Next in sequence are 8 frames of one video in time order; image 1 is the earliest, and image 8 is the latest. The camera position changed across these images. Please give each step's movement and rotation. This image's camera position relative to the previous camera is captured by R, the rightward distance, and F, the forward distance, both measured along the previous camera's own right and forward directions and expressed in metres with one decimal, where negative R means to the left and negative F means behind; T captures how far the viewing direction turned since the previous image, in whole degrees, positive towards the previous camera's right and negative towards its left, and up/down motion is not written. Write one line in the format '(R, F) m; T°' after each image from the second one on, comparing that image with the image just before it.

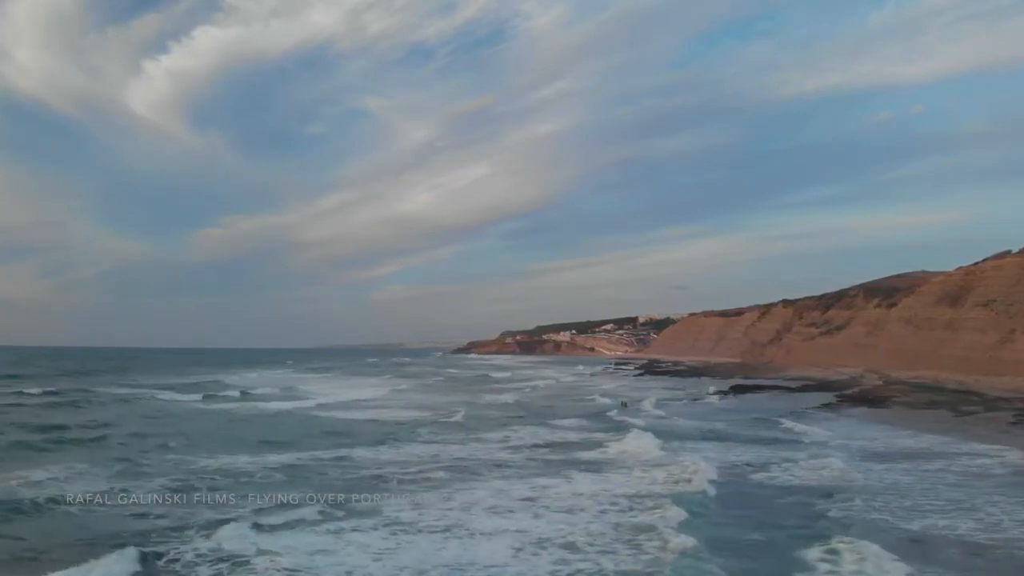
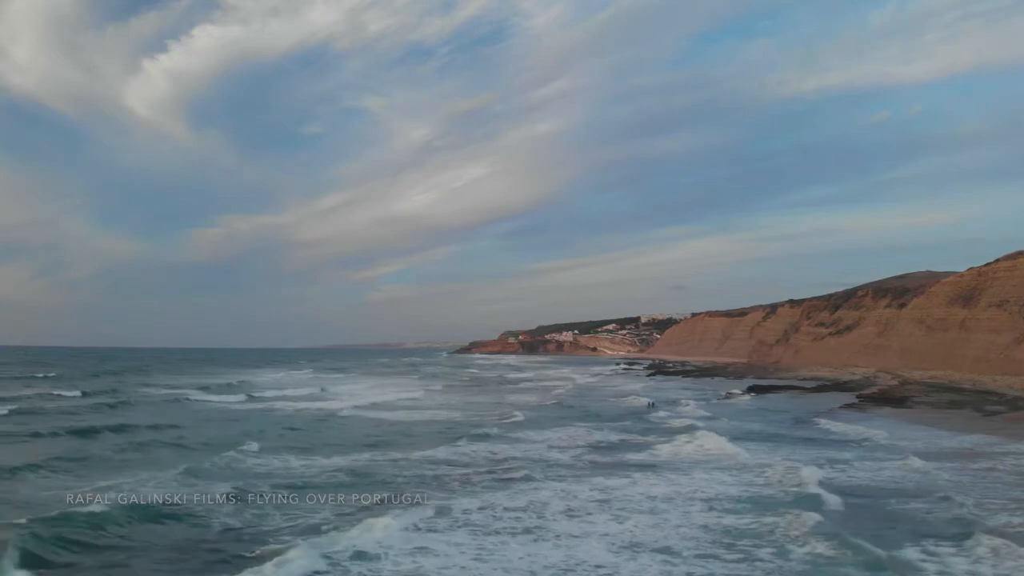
(-1.2, 0.0) m; 0°
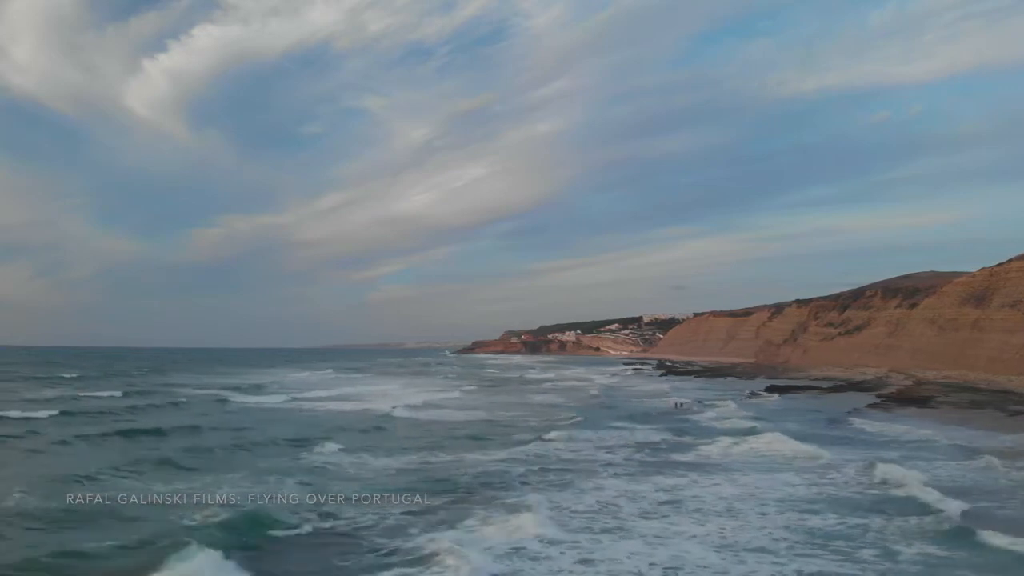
(-1.2, -0.1) m; 0°
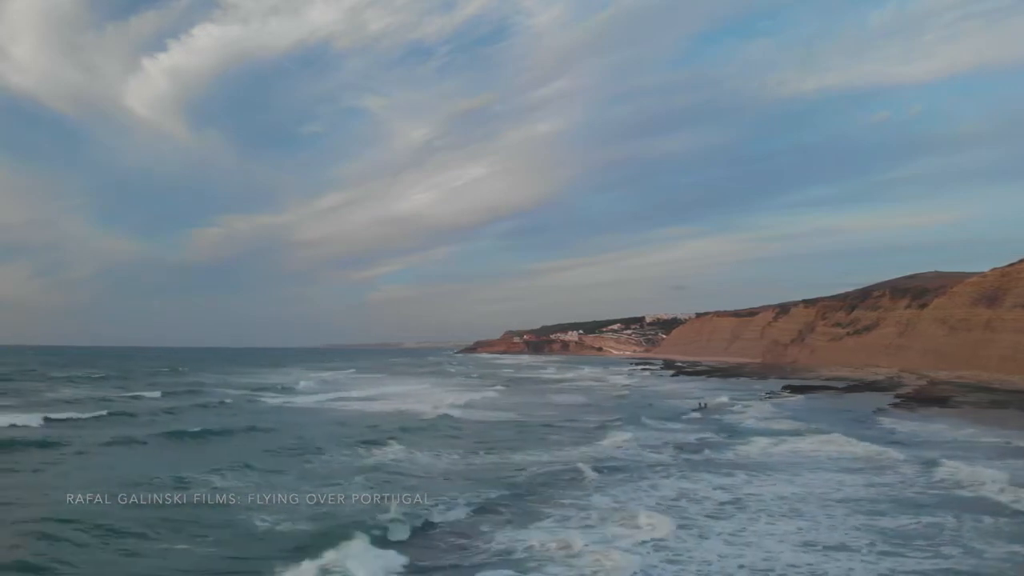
(-1.1, -0.1) m; 0°
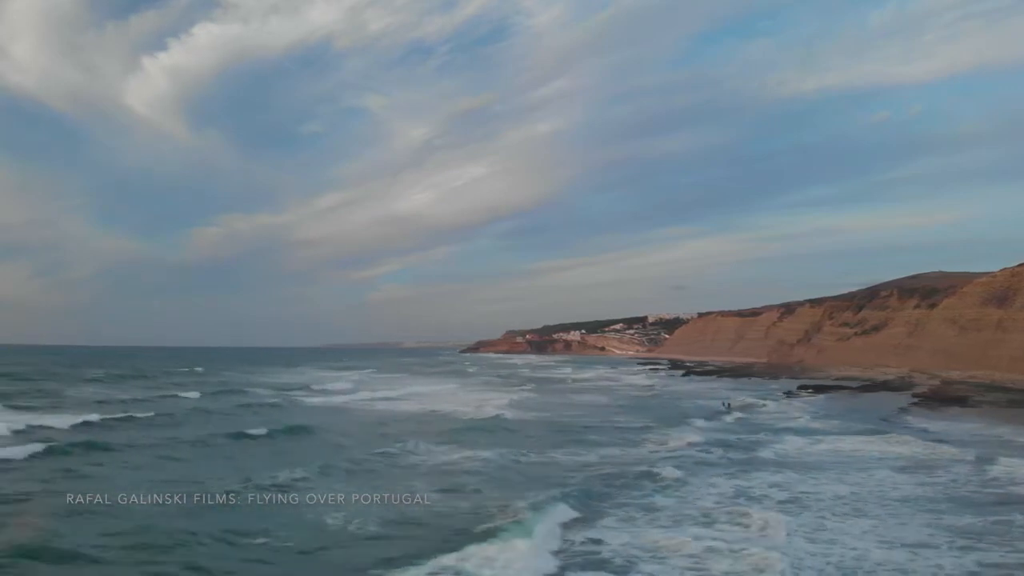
(-1.1, -0.1) m; 0°
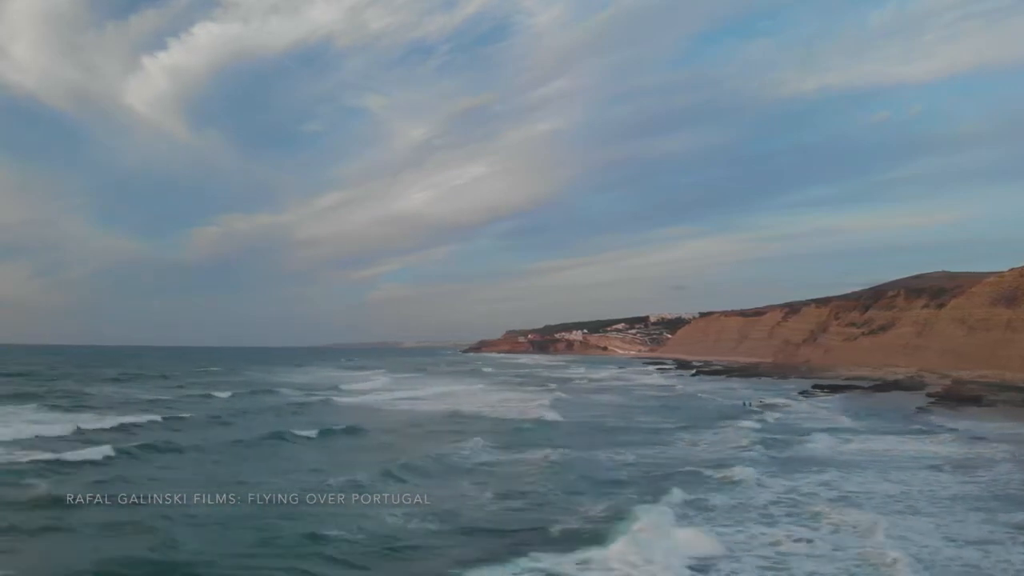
(-0.9, -0.1) m; 0°
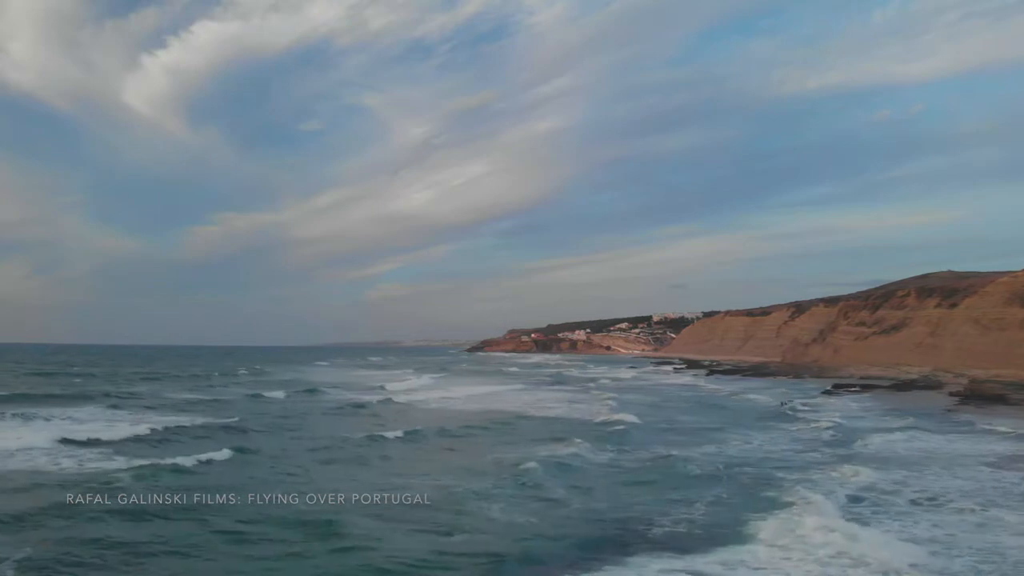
(-1.5, -0.2) m; 0°
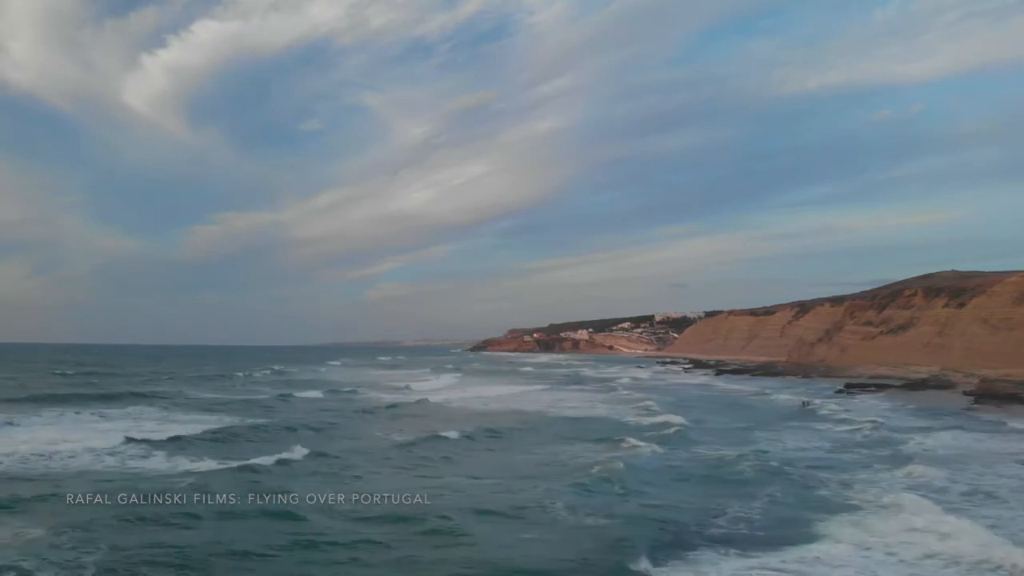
(-0.9, -0.1) m; 0°
